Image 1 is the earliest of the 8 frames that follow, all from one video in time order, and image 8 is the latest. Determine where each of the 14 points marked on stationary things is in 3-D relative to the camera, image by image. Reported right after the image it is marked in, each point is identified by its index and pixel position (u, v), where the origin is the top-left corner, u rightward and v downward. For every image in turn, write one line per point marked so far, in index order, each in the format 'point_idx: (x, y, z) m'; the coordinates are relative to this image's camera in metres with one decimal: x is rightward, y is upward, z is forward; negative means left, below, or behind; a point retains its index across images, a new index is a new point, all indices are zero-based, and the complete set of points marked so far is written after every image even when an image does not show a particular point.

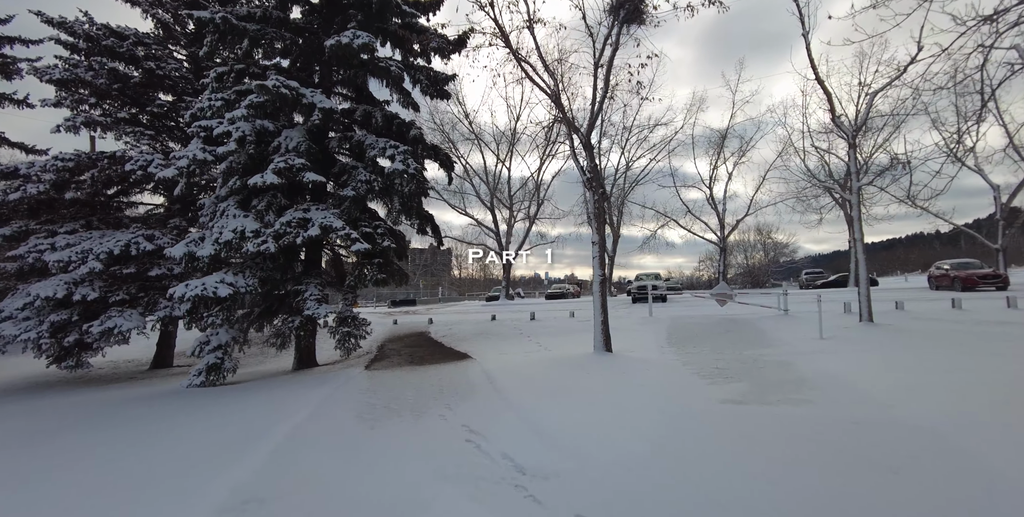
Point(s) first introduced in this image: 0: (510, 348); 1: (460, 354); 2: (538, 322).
0: (0.0, -2.5, +12.6) m
1: (-1.4, -2.6, +12.7) m
2: (+0.9, -2.3, +16.9) m
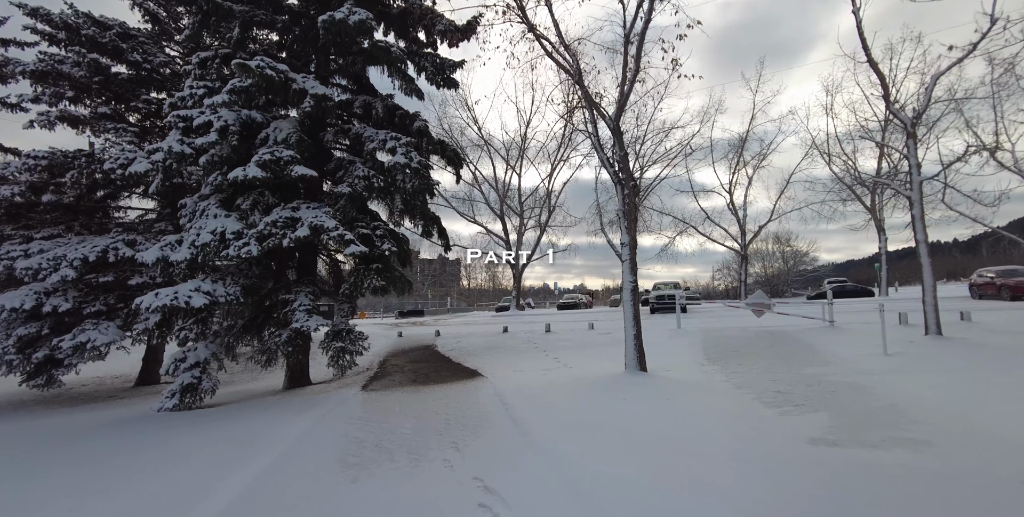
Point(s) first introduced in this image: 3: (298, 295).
0: (+0.3, -2.6, +11.3) m
1: (-1.1, -2.7, +11.4) m
2: (+1.4, -2.5, +15.5) m
3: (-4.3, -0.7, +9.5) m
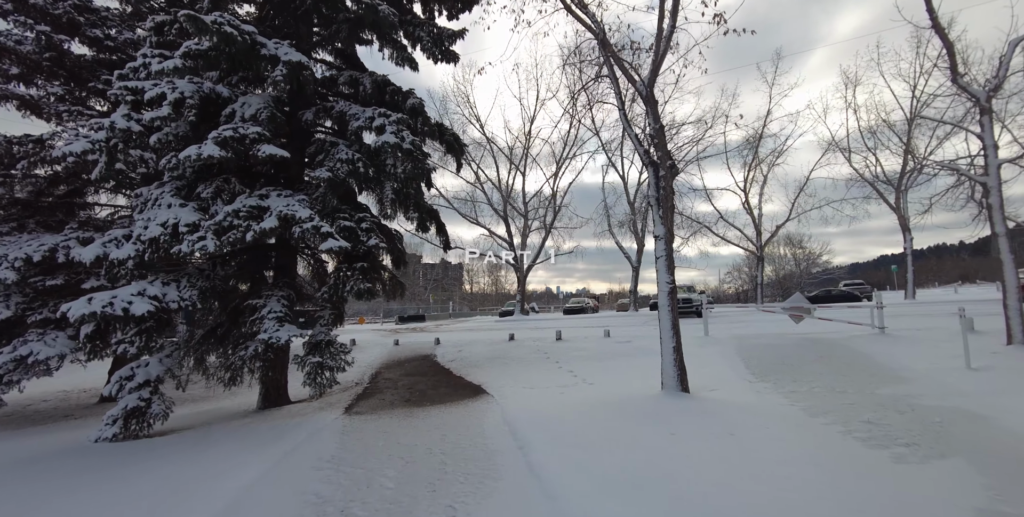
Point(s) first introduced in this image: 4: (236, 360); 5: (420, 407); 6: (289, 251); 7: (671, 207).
0: (+0.5, -2.6, +9.7) m
1: (-0.9, -2.7, +9.8) m
2: (+1.6, -2.5, +14.0) m
3: (-4.1, -0.7, +8.0) m
4: (-4.6, -1.7, +7.9) m
5: (-1.7, -2.7, +8.5) m
6: (-4.1, +0.1, +8.7) m
7: (+2.5, +0.8, +7.3) m
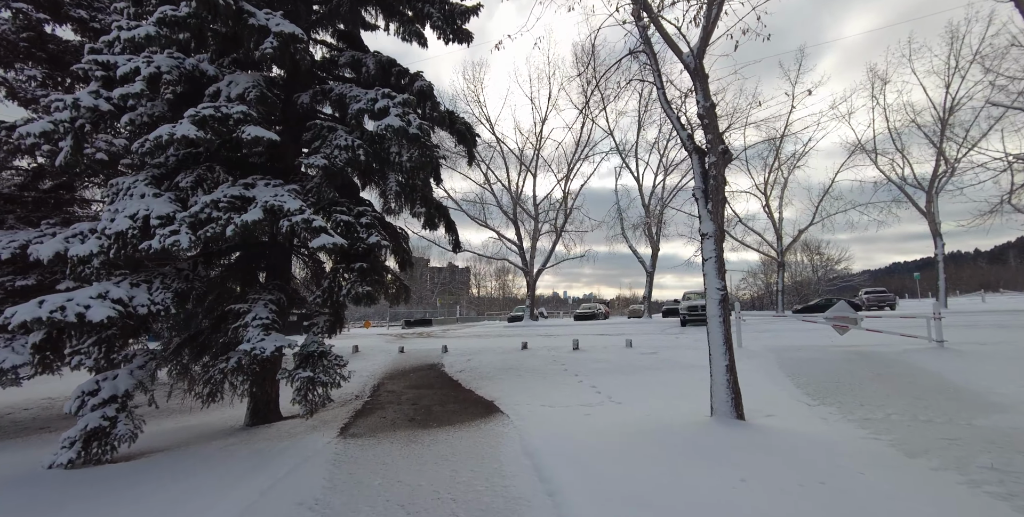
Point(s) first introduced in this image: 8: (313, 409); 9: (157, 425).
0: (+0.8, -2.6, +8.7) m
1: (-0.5, -2.7, +8.8) m
2: (+2.0, -2.6, +12.9) m
3: (-3.8, -0.7, +7.0) m
4: (-4.3, -1.7, +6.9) m
5: (-1.4, -2.7, +7.4) m
6: (-3.8, +0.1, +7.7) m
7: (+2.8, +0.8, +6.2) m
8: (-2.9, -2.2, +7.0) m
9: (-5.6, -2.6, +7.4) m
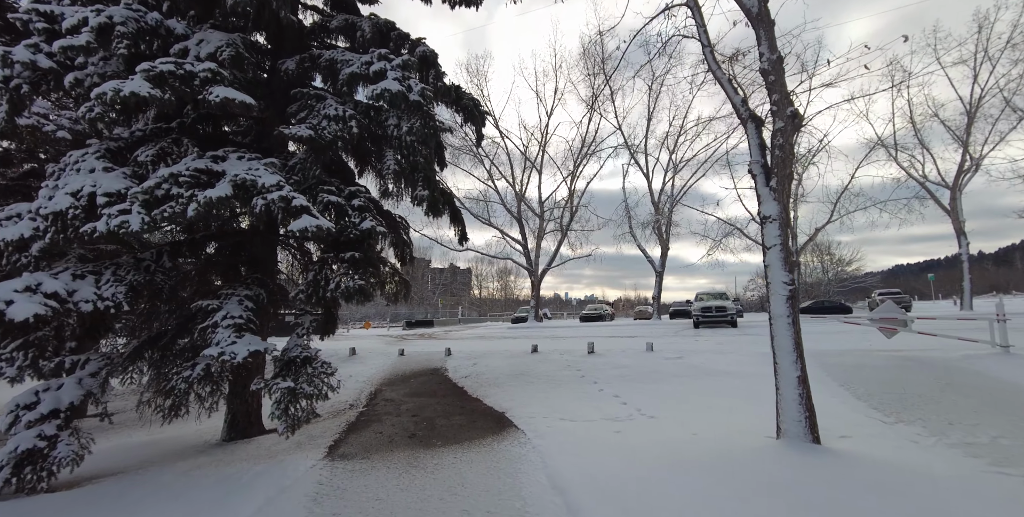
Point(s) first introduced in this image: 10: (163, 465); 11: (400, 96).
0: (+1.1, -2.5, +7.6) m
1: (-0.3, -2.6, +7.7) m
2: (+2.2, -2.5, +11.8) m
3: (-3.6, -0.5, +6.0) m
4: (-4.1, -1.5, +5.8) m
5: (-1.1, -2.5, +6.3) m
6: (-3.5, +0.3, +6.7) m
7: (+3.0, +0.9, +5.1) m
8: (-2.7, -2.1, +5.9) m
9: (-5.3, -2.5, +6.3) m
10: (-4.5, -2.6, +6.0) m
11: (-1.5, +2.1, +6.2) m
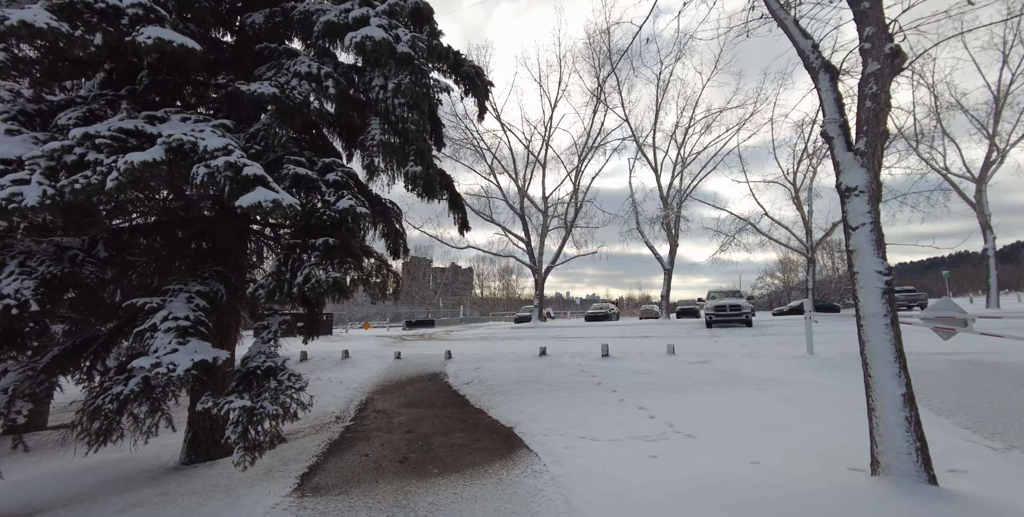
0: (+1.2, -2.4, +6.4) m
1: (-0.2, -2.5, +6.6) m
2: (+2.4, -2.3, +10.6) m
3: (-3.5, -0.4, +4.8) m
4: (-4.0, -1.4, +4.7) m
5: (-1.0, -2.4, +5.2) m
6: (-3.4, +0.4, +5.5) m
7: (+3.2, +1.1, +4.0) m
8: (-2.6, -2.0, +4.8) m
9: (-5.2, -2.3, +5.2) m
10: (-4.3, -2.5, +4.9) m
11: (-1.3, +2.2, +5.1) m
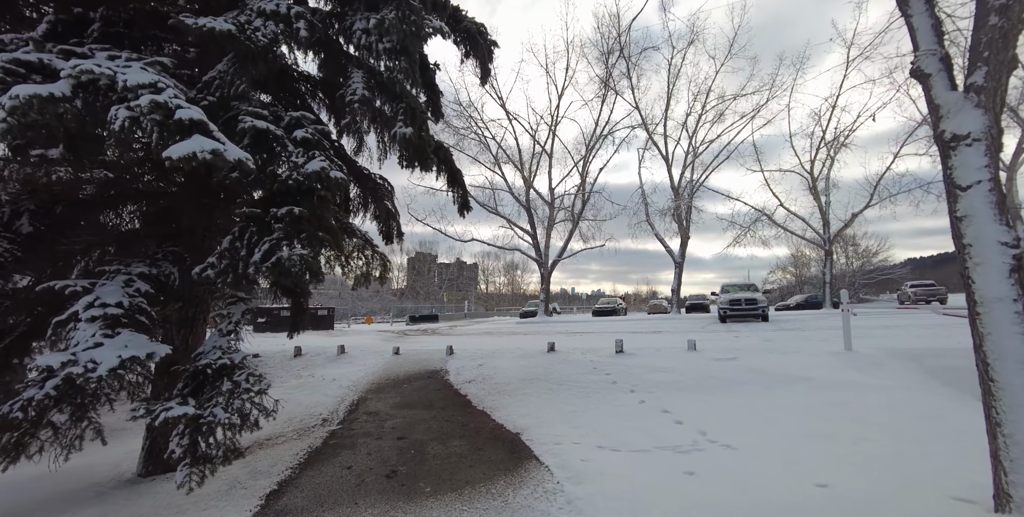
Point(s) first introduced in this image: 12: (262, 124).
0: (+1.3, -2.1, +5.5) m
1: (-0.1, -2.2, +5.7) m
2: (+2.5, -2.1, +9.7) m
3: (-3.4, -0.2, +4.0) m
4: (-3.9, -1.2, +3.9) m
5: (-0.9, -2.2, +4.3) m
6: (-3.3, +0.6, +4.7) m
7: (+3.2, +1.3, +3.0) m
8: (-2.5, -1.8, +3.9) m
9: (-5.1, -2.1, +4.4) m
10: (-4.3, -2.3, +4.1) m
11: (-1.3, +2.4, +4.2) m
12: (-2.0, +1.1, +3.9) m
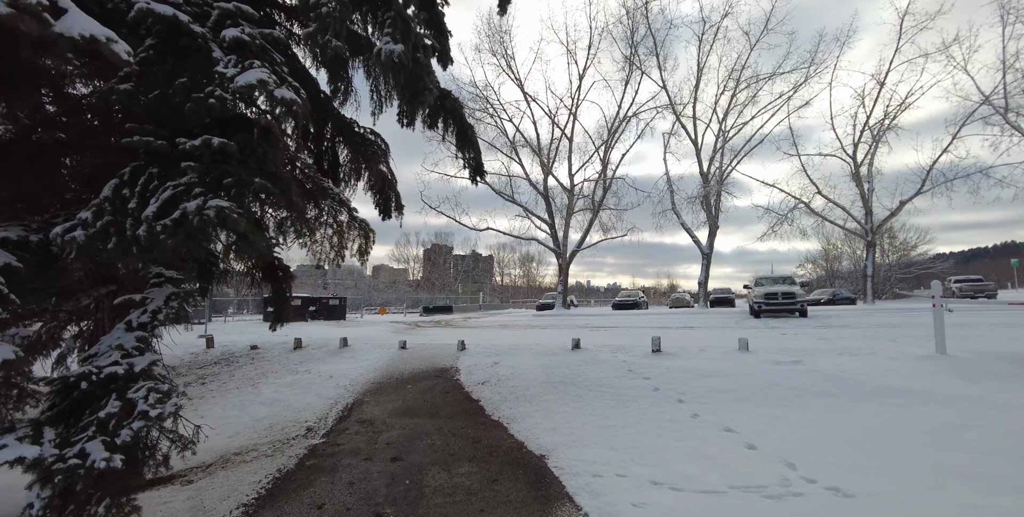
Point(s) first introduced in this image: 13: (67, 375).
0: (+1.5, -1.9, +4.1) m
1: (+0.1, -2.0, +4.3) m
2: (+2.9, -1.8, +8.3) m
3: (-3.2, 0.0, +2.7) m
4: (-3.7, -0.9, +2.6) m
5: (-0.8, -2.0, +3.0) m
6: (-3.1, +0.9, +3.4) m
7: (+3.4, +1.4, +1.5) m
8: (-2.3, -1.5, +2.6) m
9: (-4.9, -1.8, +3.2) m
10: (-4.1, -2.0, +2.8) m
11: (-1.1, +2.7, +2.8) m
12: (-1.8, +1.3, +2.5) m
13: (-2.5, -0.6, +2.7) m
